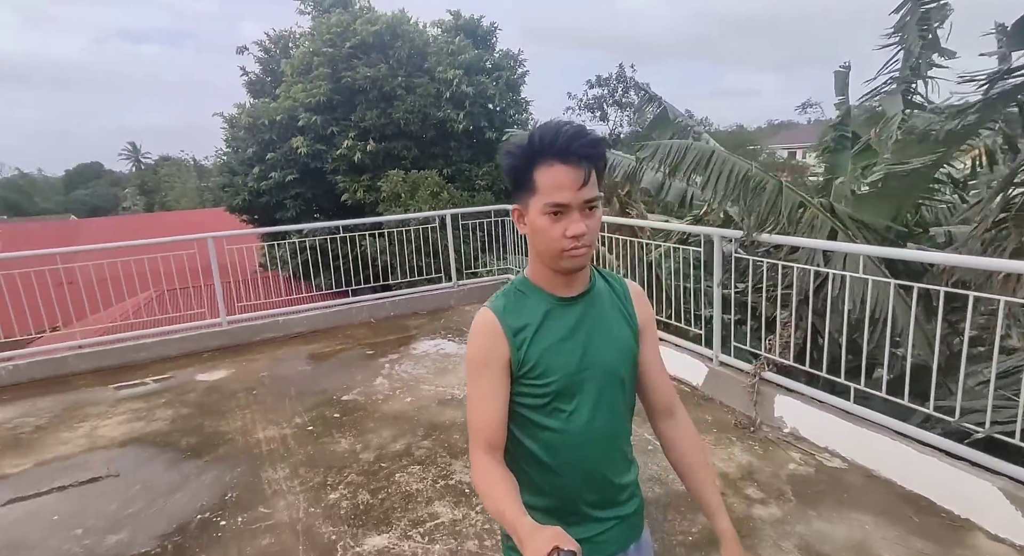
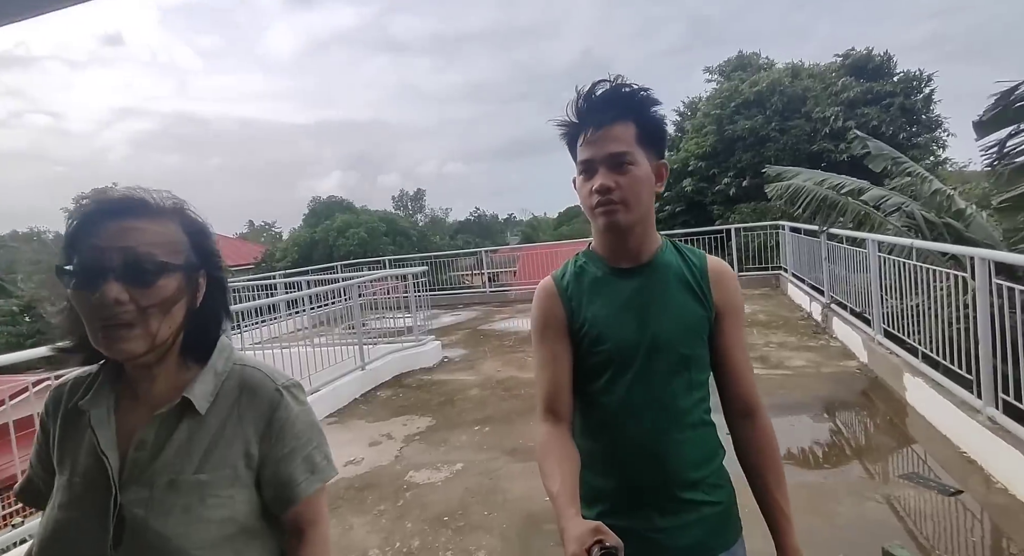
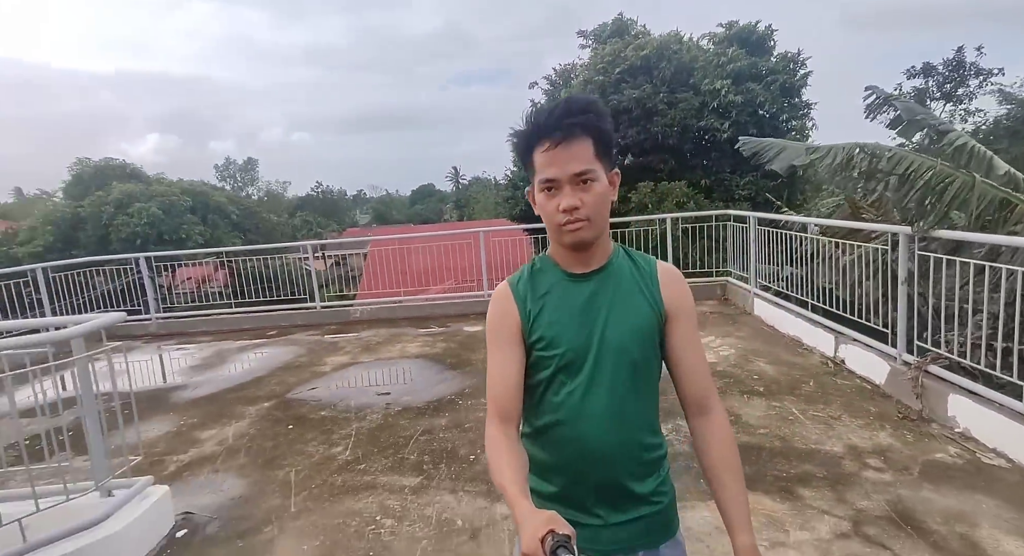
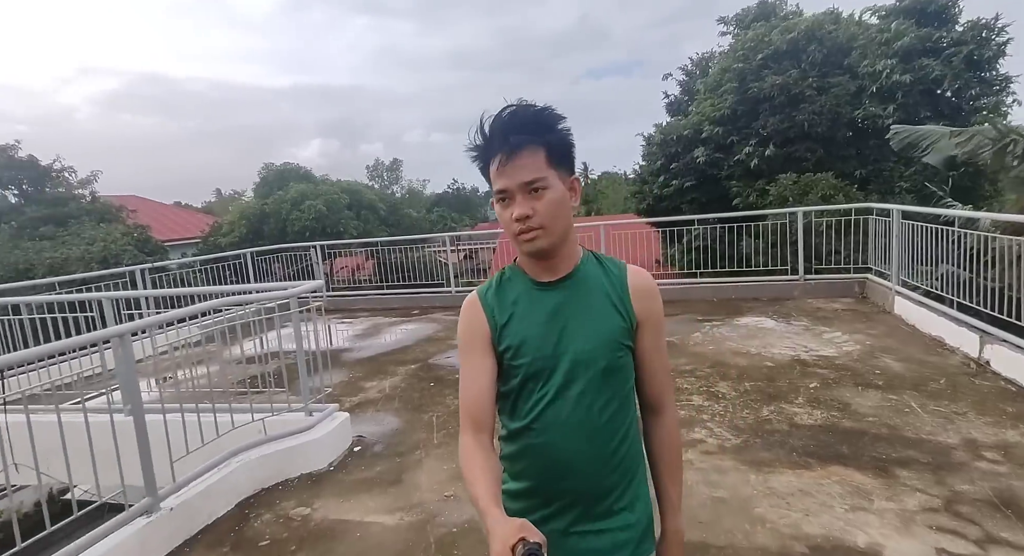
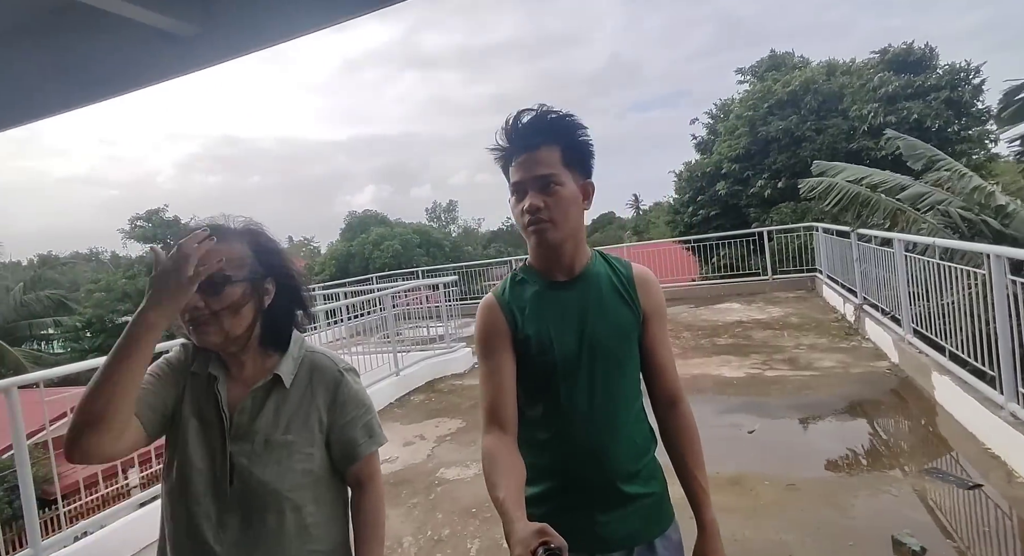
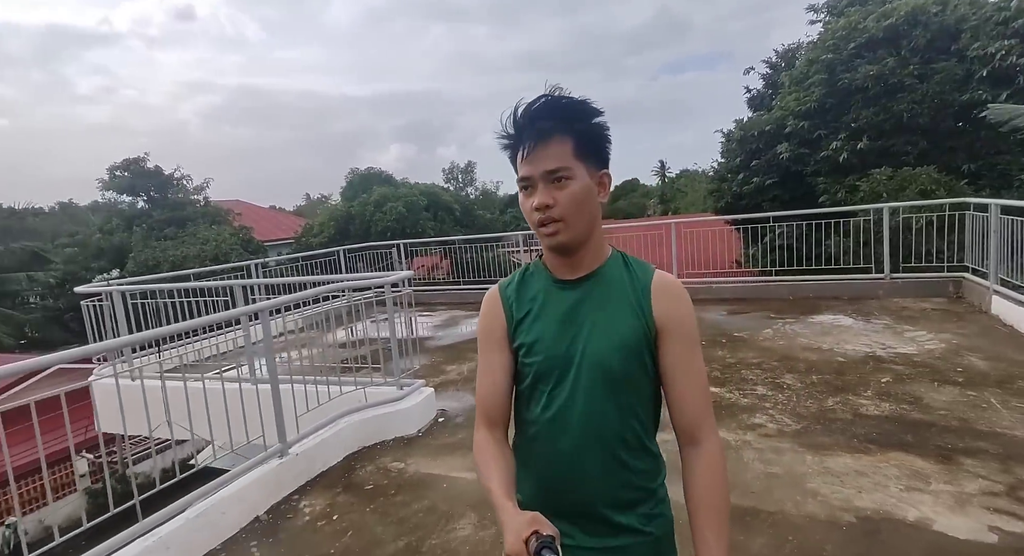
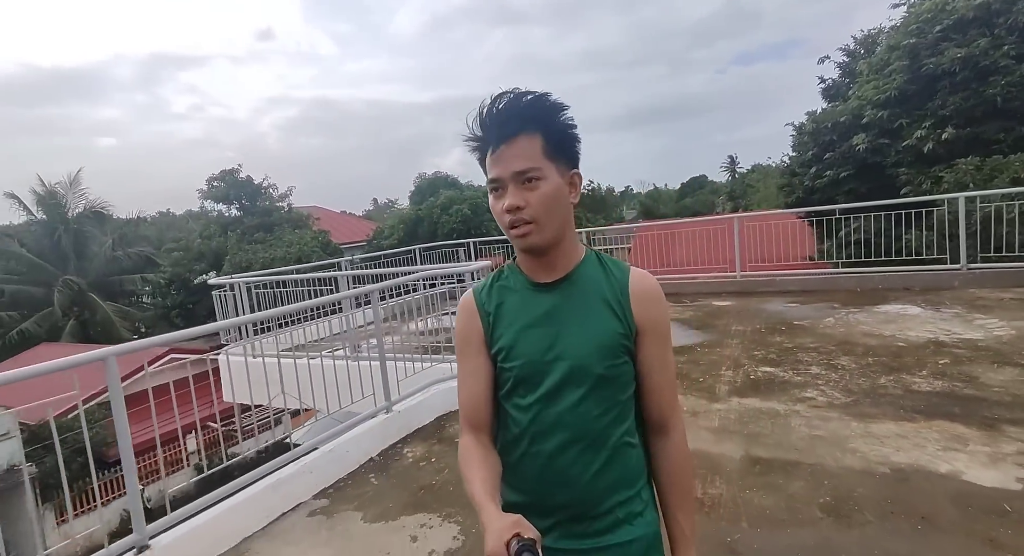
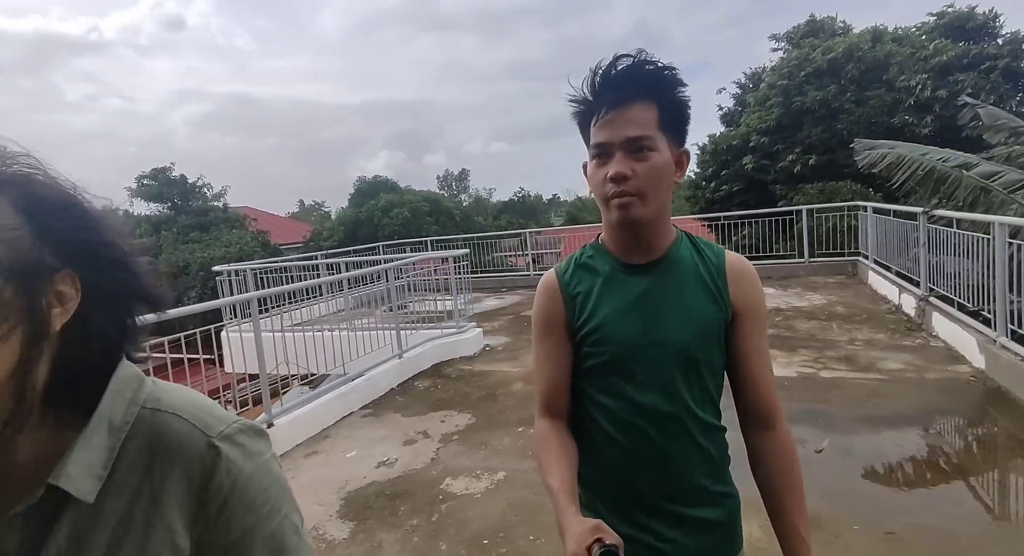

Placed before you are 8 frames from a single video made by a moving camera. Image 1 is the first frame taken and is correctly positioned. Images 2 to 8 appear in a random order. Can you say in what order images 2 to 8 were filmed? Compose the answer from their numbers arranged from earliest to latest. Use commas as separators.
3, 4, 6, 7, 8, 2, 5
